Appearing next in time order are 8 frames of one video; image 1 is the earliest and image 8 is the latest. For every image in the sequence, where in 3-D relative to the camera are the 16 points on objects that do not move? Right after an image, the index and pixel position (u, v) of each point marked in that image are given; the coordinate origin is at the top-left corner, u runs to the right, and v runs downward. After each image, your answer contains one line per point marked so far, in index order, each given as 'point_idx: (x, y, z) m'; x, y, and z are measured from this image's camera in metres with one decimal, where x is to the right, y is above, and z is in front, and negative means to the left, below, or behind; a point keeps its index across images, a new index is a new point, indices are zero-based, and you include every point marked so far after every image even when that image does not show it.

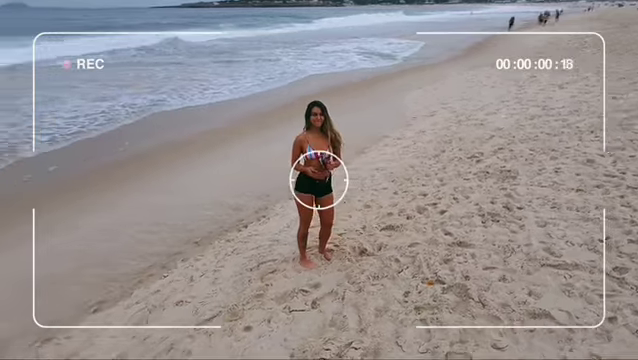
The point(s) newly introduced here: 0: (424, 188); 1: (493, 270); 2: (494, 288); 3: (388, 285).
0: (+1.3, -0.1, +5.7) m
1: (+1.4, -0.7, +3.6) m
2: (+1.3, -0.8, +3.4) m
3: (+0.5, -0.8, +3.6) m
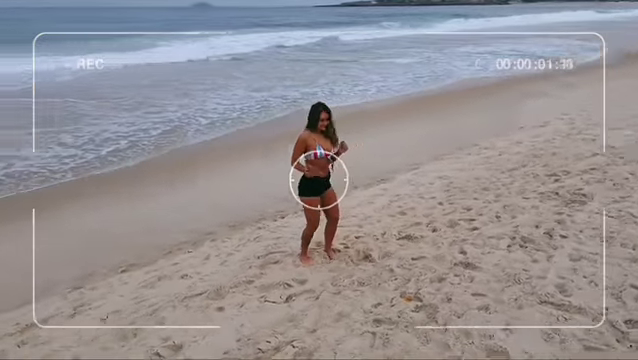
0: (+1.8, -0.3, +5.3) m
1: (+1.1, -0.8, +3.3) m
2: (+1.0, -0.9, +3.1) m
3: (+0.3, -0.9, +3.5) m
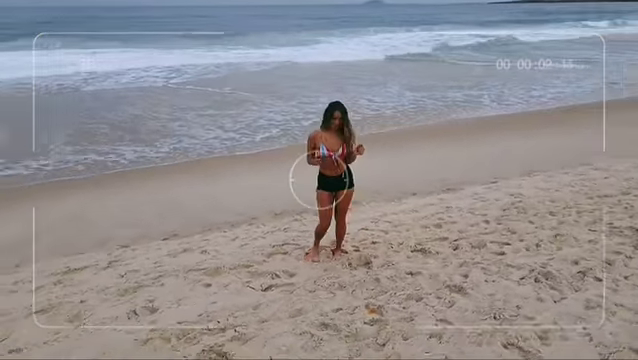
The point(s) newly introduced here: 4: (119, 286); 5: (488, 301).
0: (+2.1, -0.5, +4.7) m
1: (+0.8, -1.0, +3.0) m
2: (+0.6, -1.0, +2.9) m
3: (+0.1, -0.9, +3.5) m
4: (-1.7, -0.9, +4.0) m
5: (+1.2, -0.9, +3.3) m
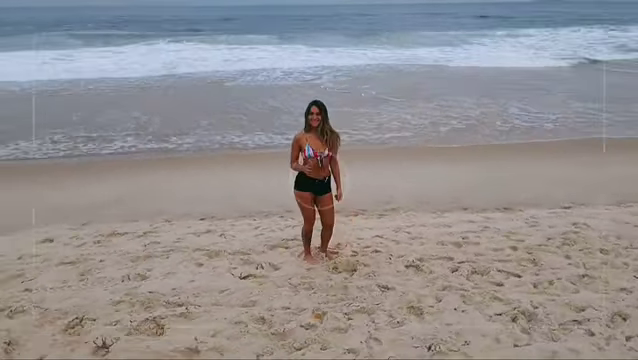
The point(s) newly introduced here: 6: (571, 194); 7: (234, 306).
0: (+2.1, -0.7, +4.1) m
1: (+0.3, -1.0, +2.9) m
2: (0.0, -1.0, +2.8) m
3: (-0.2, -0.9, +3.5) m
4: (-1.8, -0.7, +4.5) m
5: (+0.8, -1.0, +3.0) m
6: (+3.5, -0.2, +6.3) m
7: (-0.6, -0.9, +3.4) m
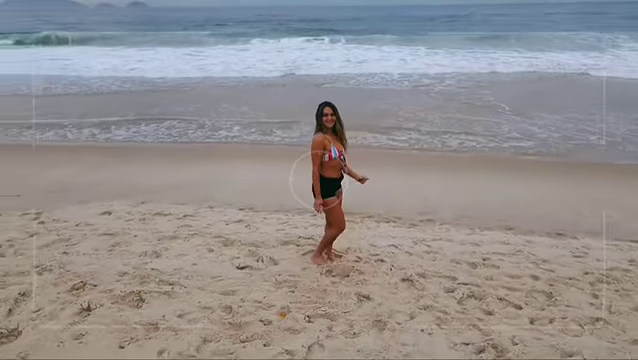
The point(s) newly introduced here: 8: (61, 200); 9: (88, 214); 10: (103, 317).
0: (+2.0, -0.9, +3.6) m
1: (-0.1, -1.0, +2.9) m
2: (-0.3, -1.0, +2.9) m
3: (-0.4, -0.9, +3.6) m
4: (-1.7, -0.6, +5.0) m
5: (+0.4, -1.0, +2.9) m
6: (+3.9, -0.5, +5.4) m
7: (-0.8, -0.9, +3.6) m
8: (-3.6, -0.3, +6.5) m
9: (-2.9, -0.4, +5.7) m
10: (-1.5, -1.0, +3.2) m
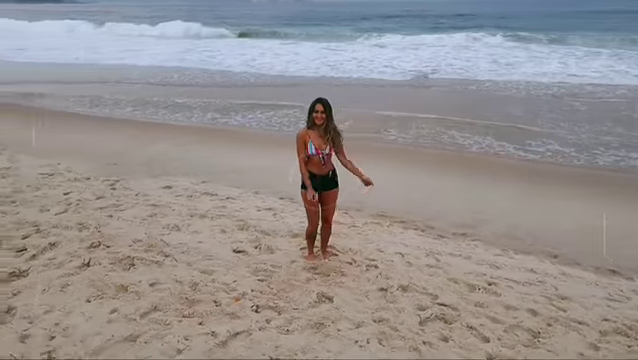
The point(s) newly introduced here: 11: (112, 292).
0: (+1.6, -1.1, +3.1) m
1: (-0.5, -1.0, +2.9) m
2: (-0.8, -1.0, +3.0) m
3: (-0.6, -0.8, +3.7) m
4: (-1.4, -0.4, +5.4) m
5: (-0.1, -1.0, +2.8) m
6: (+4.0, -0.9, +4.3) m
7: (-1.0, -0.7, +3.9) m
8: (-2.8, +0.2, +7.4) m
9: (-2.3, -0.1, +6.5) m
10: (-1.8, -0.7, +3.7) m
11: (-1.5, -0.8, +3.4) m
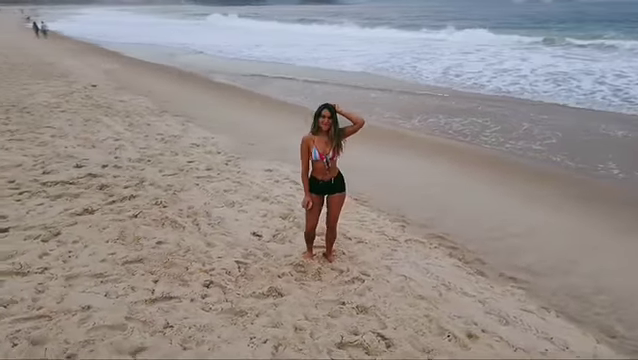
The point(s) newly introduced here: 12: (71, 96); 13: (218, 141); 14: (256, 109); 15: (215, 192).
0: (+0.8, -1.3, +2.5) m
1: (-1.1, -0.8, +3.3) m
2: (-1.3, -0.8, +3.5) m
3: (-0.8, -0.7, +4.1) m
4: (-0.7, -0.2, +5.9) m
5: (-0.8, -1.0, +3.0) m
6: (+3.5, -1.6, +2.5) m
7: (-1.1, -0.6, +4.4) m
8: (-0.9, +0.5, +8.3) m
9: (-1.0, +0.2, +7.2) m
10: (-1.8, -0.4, +4.5) m
11: (-1.7, -0.5, +4.2) m
12: (-6.8, +2.3, +12.6) m
13: (-1.9, +0.7, +8.9) m
14: (-2.0, +2.1, +13.8) m
15: (-1.3, -0.1, +5.8) m
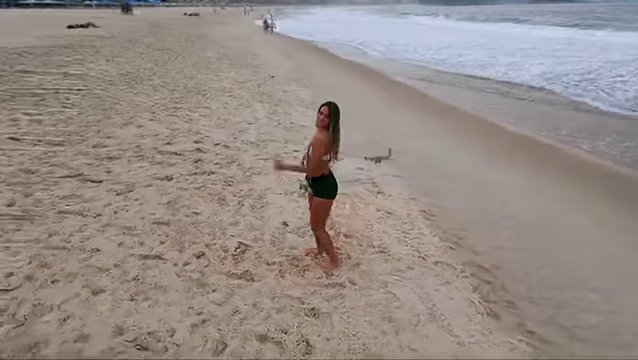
0: (0.0, -1.4, +2.3) m
1: (-1.3, -0.6, +3.8) m
2: (-1.4, -0.6, +4.1) m
3: (-0.7, -0.5, +4.4) m
4: (+0.2, -0.1, +6.0) m
5: (-1.2, -0.8, +3.4) m
6: (+2.4, -2.0, +1.2) m
7: (-0.9, -0.4, +4.8) m
8: (+1.0, +0.5, +8.3) m
9: (+0.5, +0.2, +7.3) m
10: (-1.5, -0.1, +5.2) m
11: (-1.5, -0.3, +4.9) m
12: (-2.3, +3.0, +14.6) m
13: (+0.4, +0.9, +9.2) m
14: (+2.5, +2.1, +13.7) m
15: (-0.4, 0.0, +6.2) m
